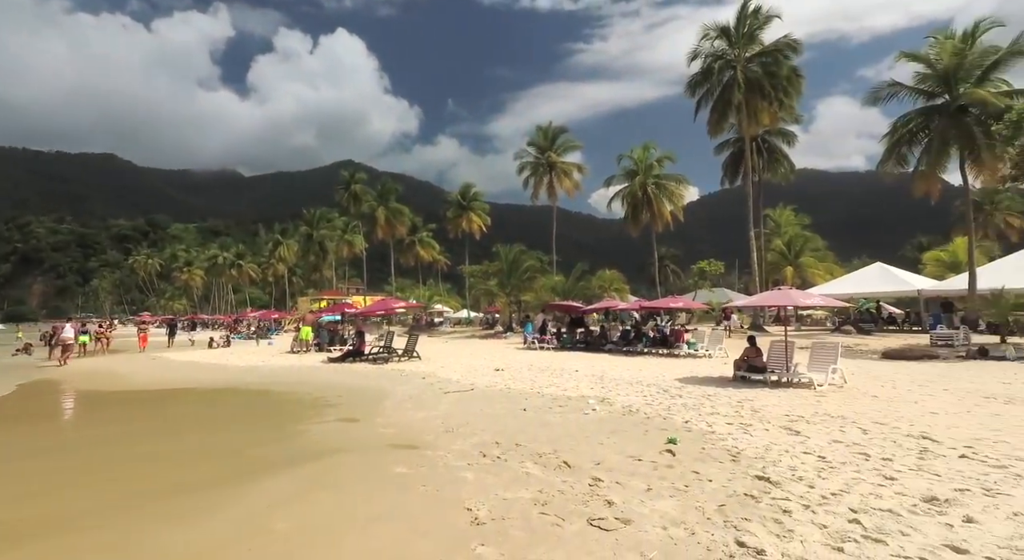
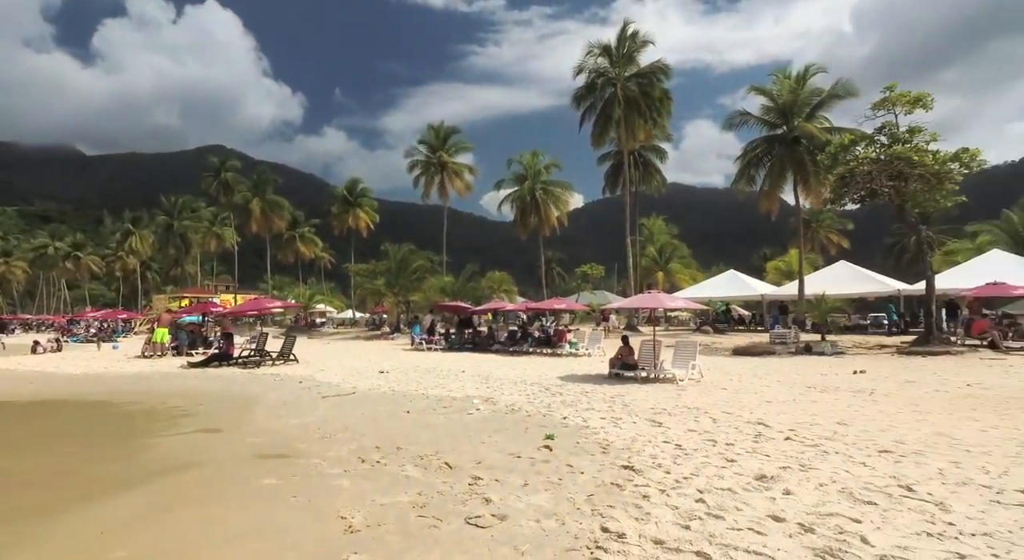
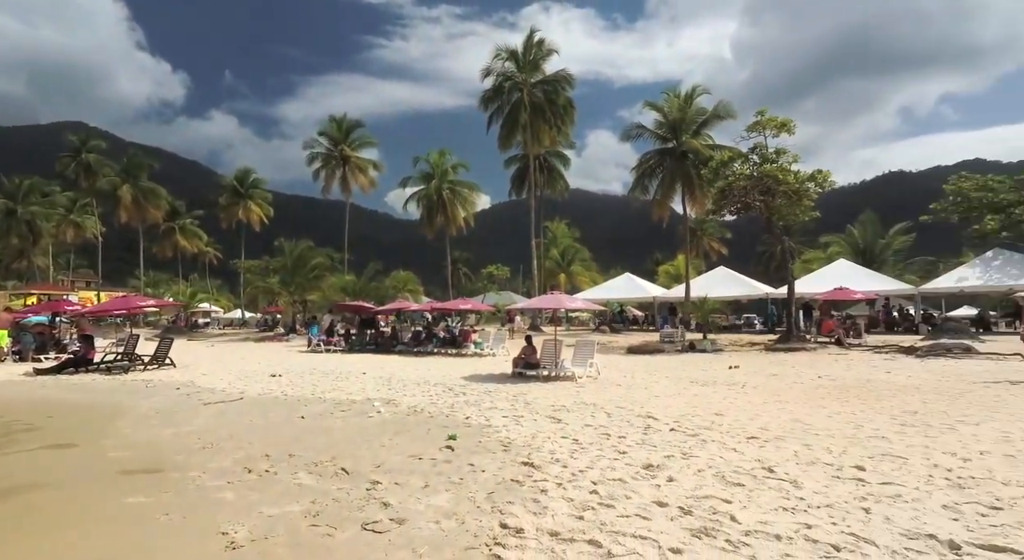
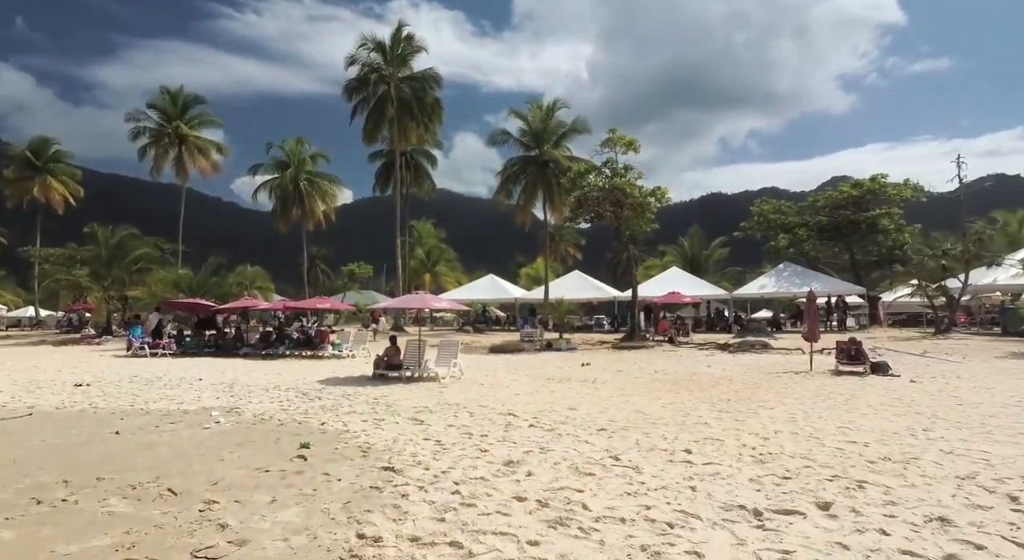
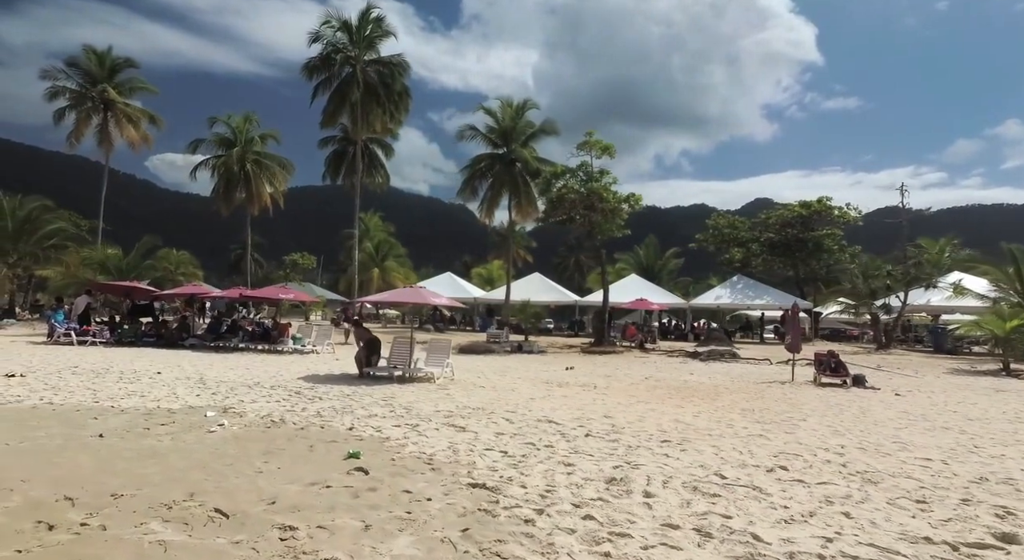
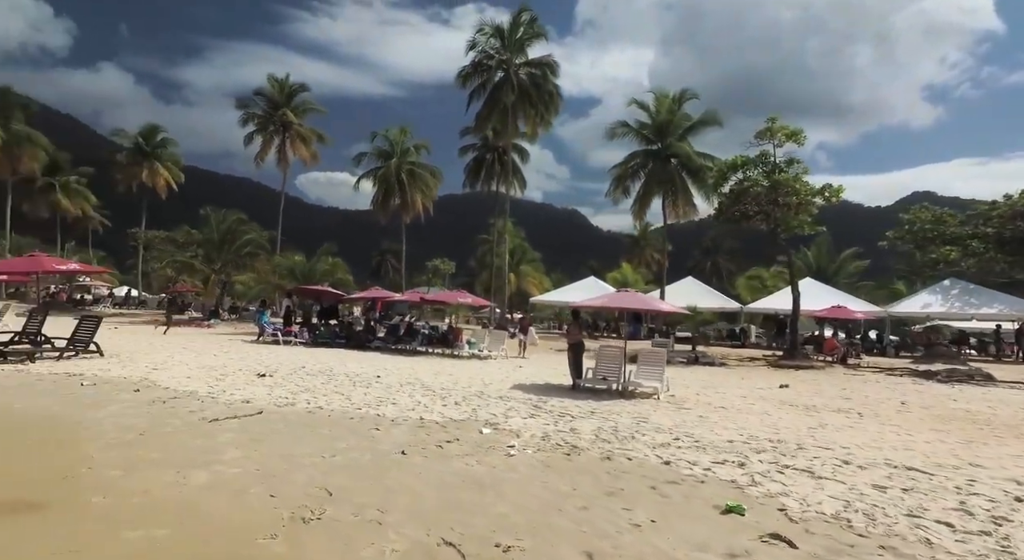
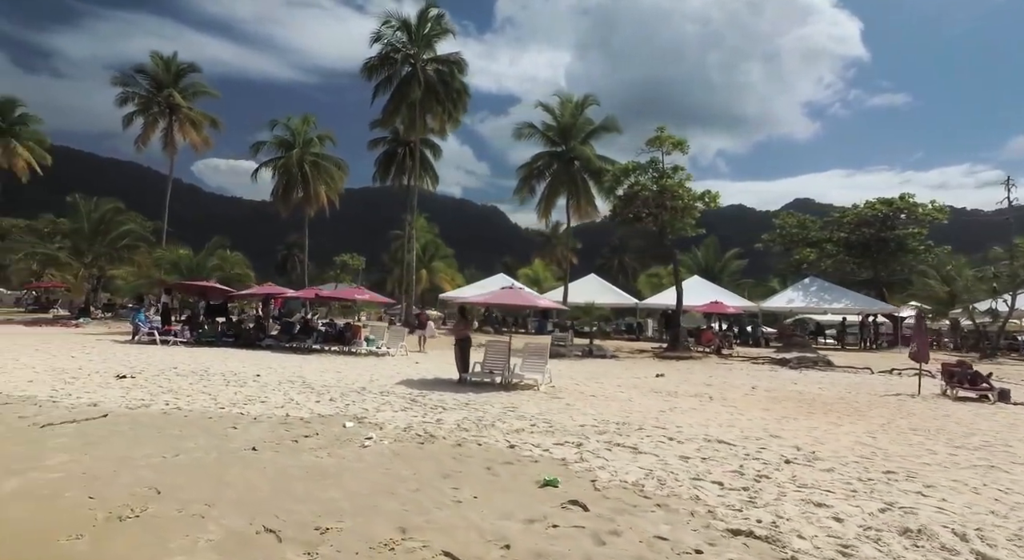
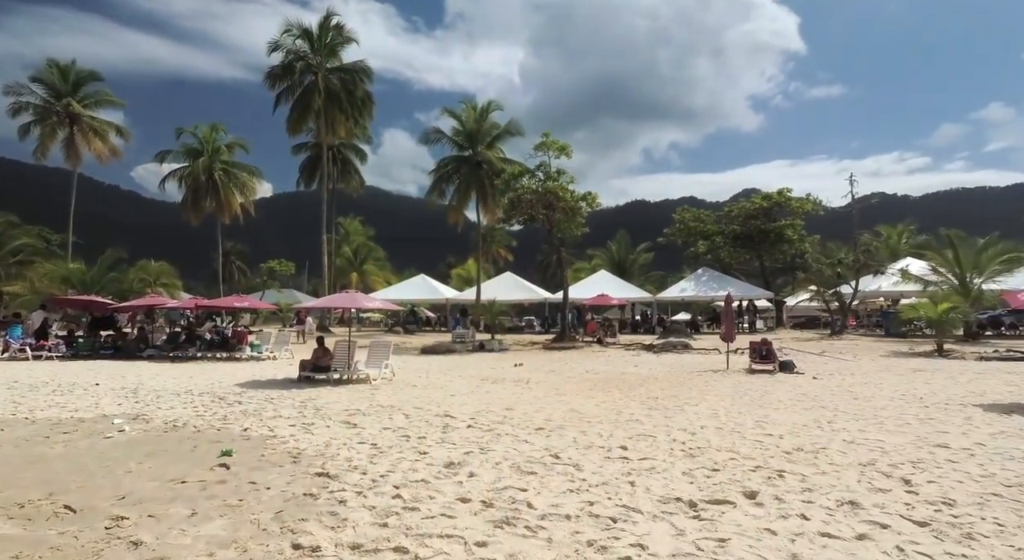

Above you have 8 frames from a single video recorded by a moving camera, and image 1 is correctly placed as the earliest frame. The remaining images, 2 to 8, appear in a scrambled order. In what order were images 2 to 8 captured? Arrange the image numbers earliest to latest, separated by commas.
2, 3, 4, 8, 5, 7, 6
